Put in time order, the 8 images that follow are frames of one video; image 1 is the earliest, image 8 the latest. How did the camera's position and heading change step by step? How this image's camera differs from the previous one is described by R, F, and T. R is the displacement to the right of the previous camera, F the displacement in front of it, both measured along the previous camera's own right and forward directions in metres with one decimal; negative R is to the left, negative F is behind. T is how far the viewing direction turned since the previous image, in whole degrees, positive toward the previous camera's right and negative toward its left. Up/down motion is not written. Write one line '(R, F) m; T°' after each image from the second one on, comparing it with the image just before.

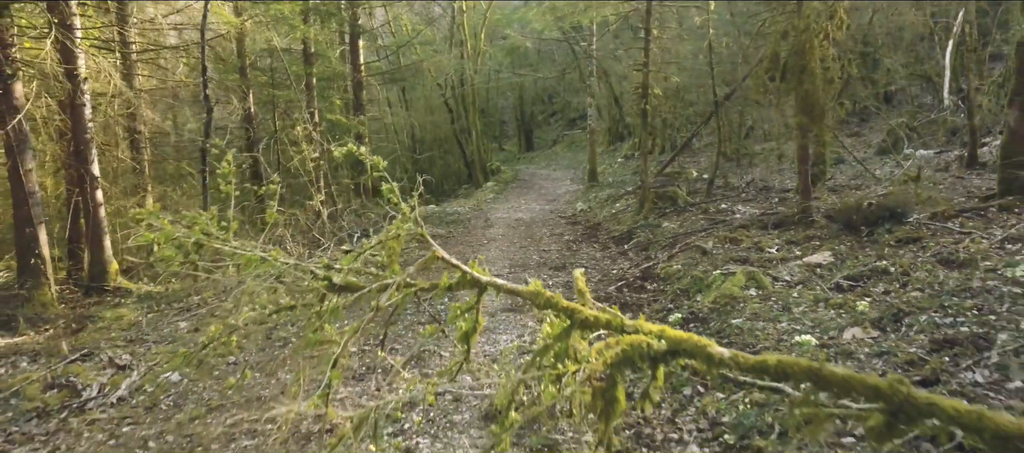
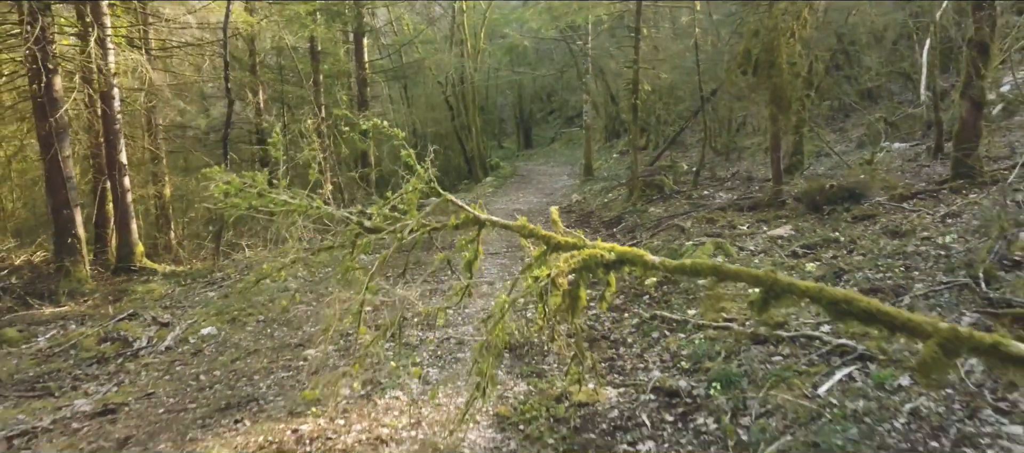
(+0.1, -0.8) m; 0°
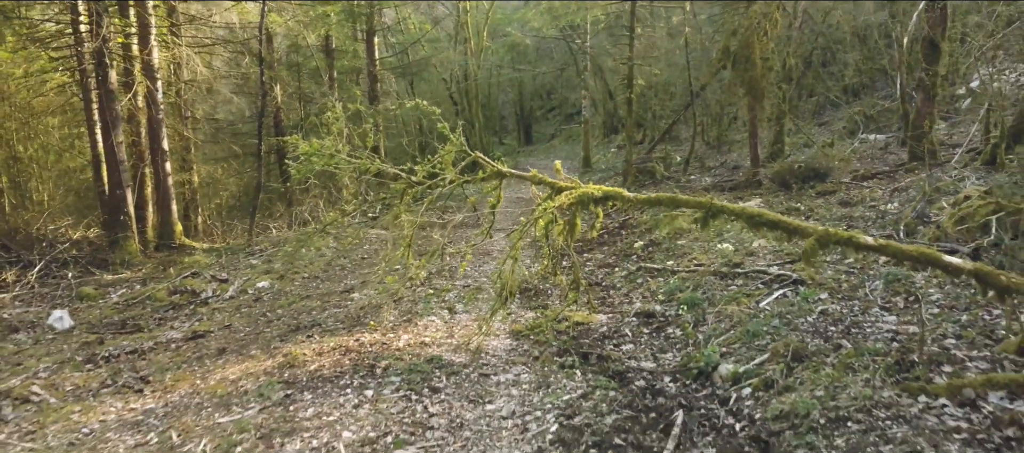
(-0.1, -1.2) m; 0°
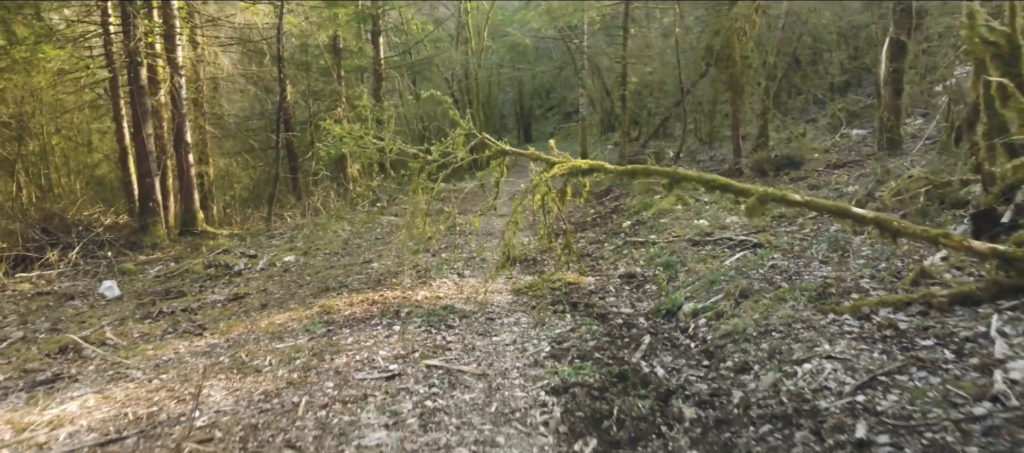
(0.0, -0.9) m; 0°
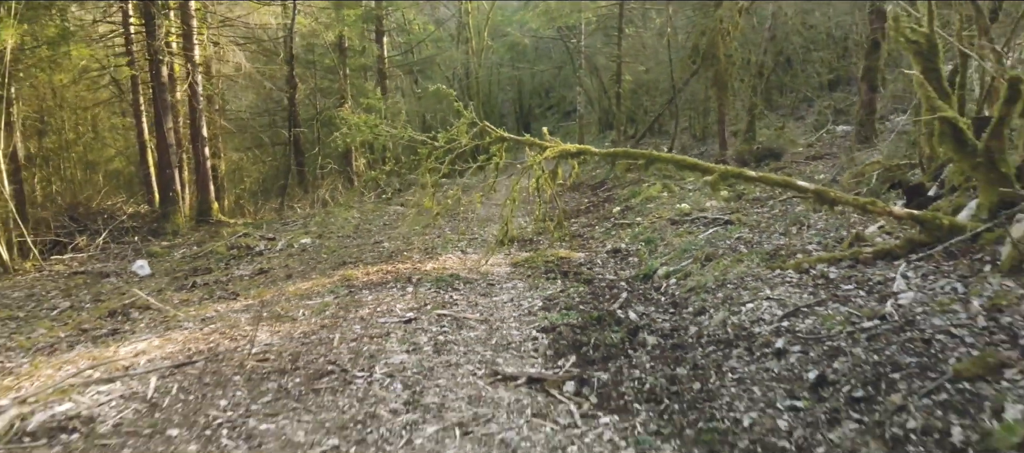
(0.0, -0.7) m; 0°
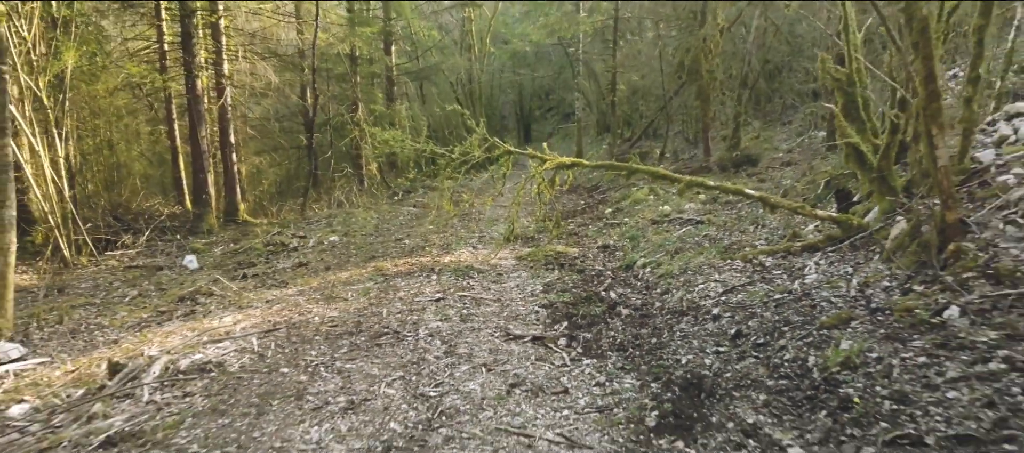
(-0.1, -1.3) m; 0°
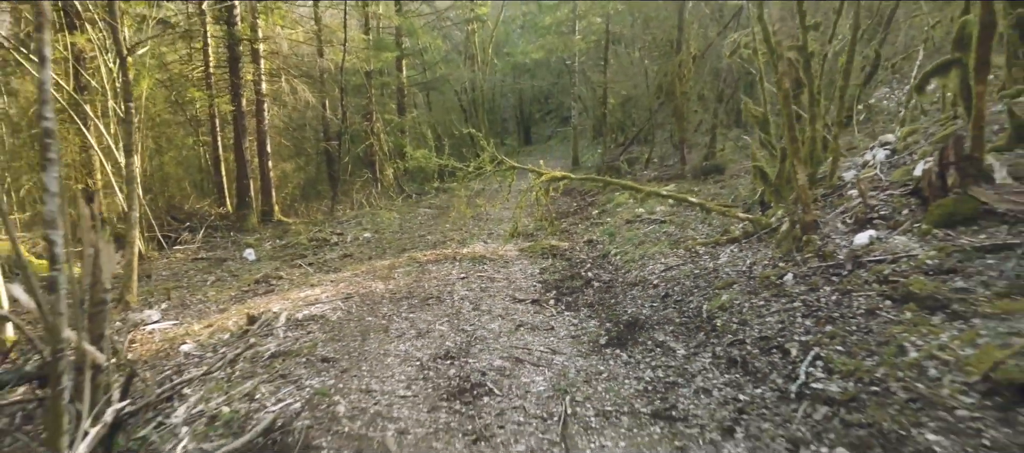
(-0.1, -2.2) m; 0°
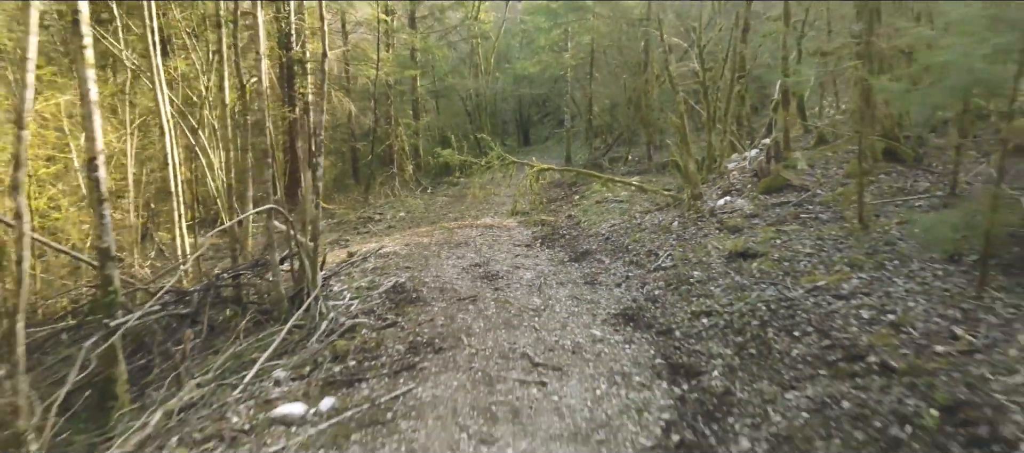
(0.0, -4.0) m; 0°
